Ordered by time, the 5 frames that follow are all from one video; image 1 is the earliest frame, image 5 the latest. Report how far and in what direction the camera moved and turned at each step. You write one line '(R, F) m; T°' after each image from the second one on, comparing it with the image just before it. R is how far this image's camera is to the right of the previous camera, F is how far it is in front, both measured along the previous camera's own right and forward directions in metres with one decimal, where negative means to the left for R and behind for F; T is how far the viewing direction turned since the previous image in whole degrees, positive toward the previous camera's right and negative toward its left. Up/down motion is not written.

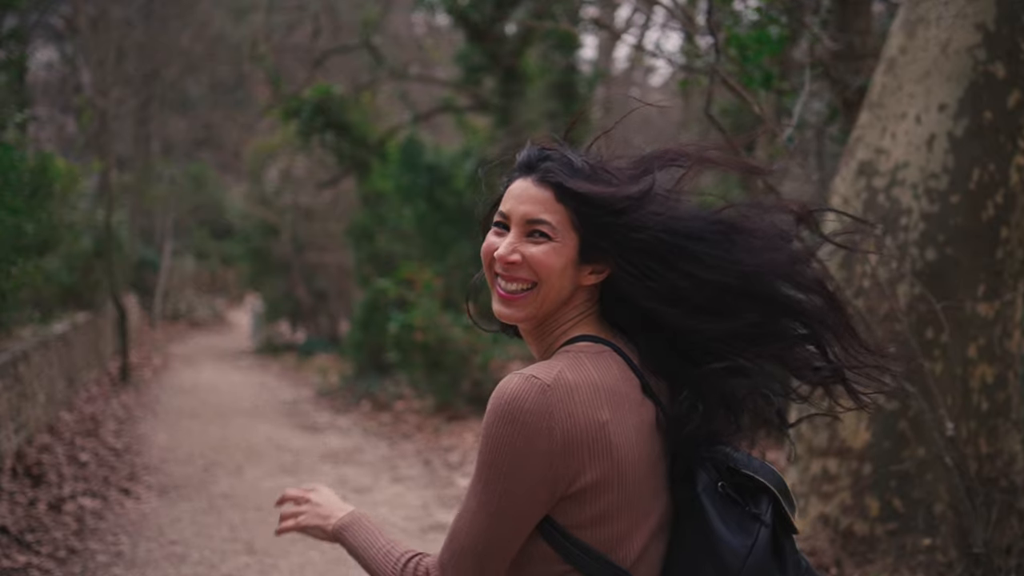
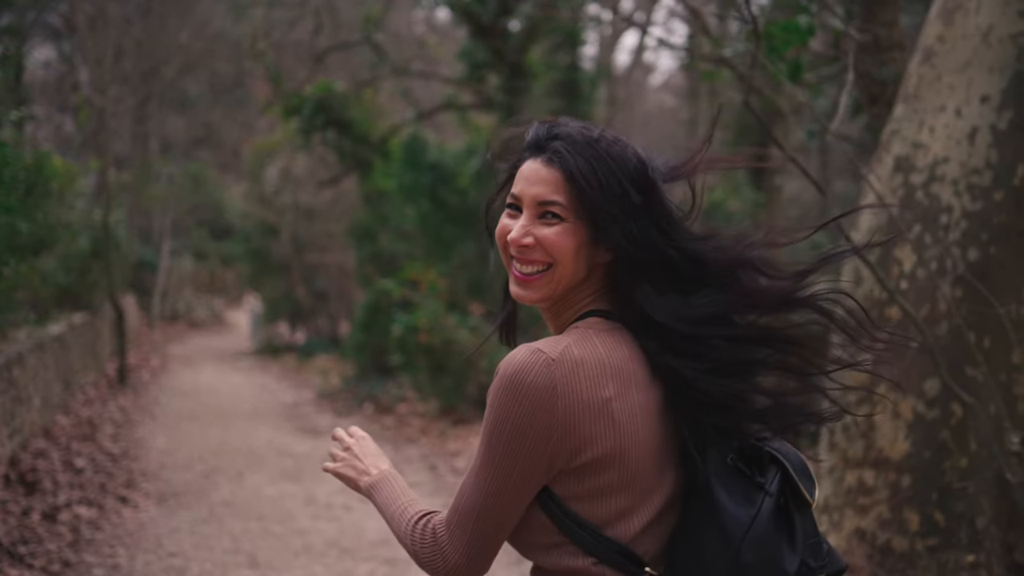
(-0.1, +0.3) m; 0°
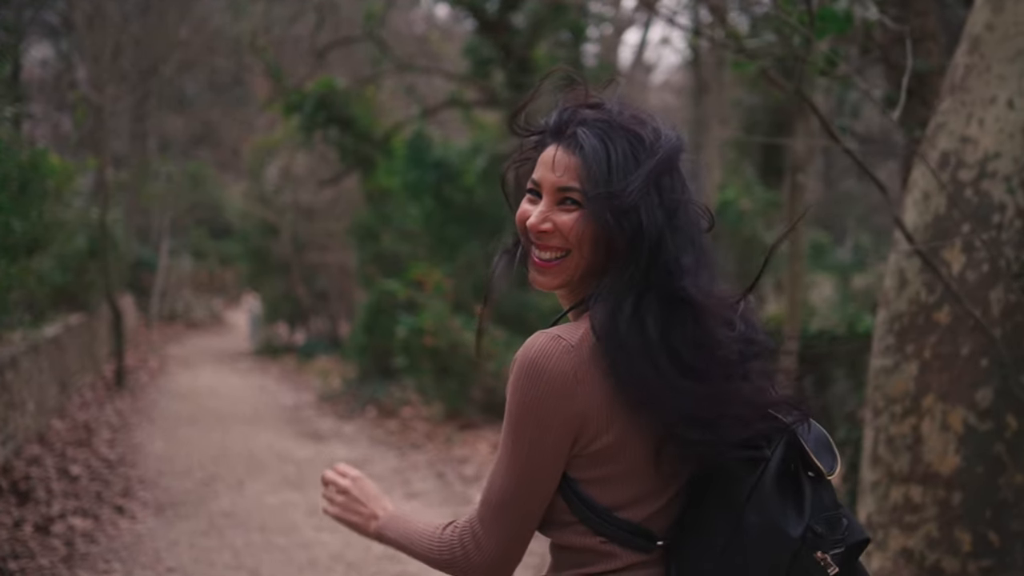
(-0.1, +0.3) m; 0°
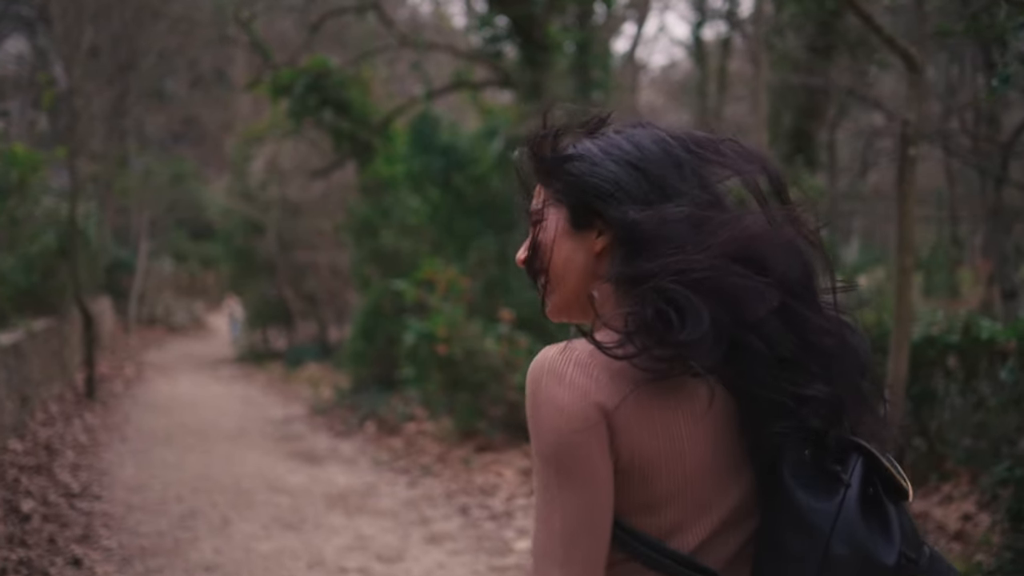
(-0.4, +1.4) m; +1°
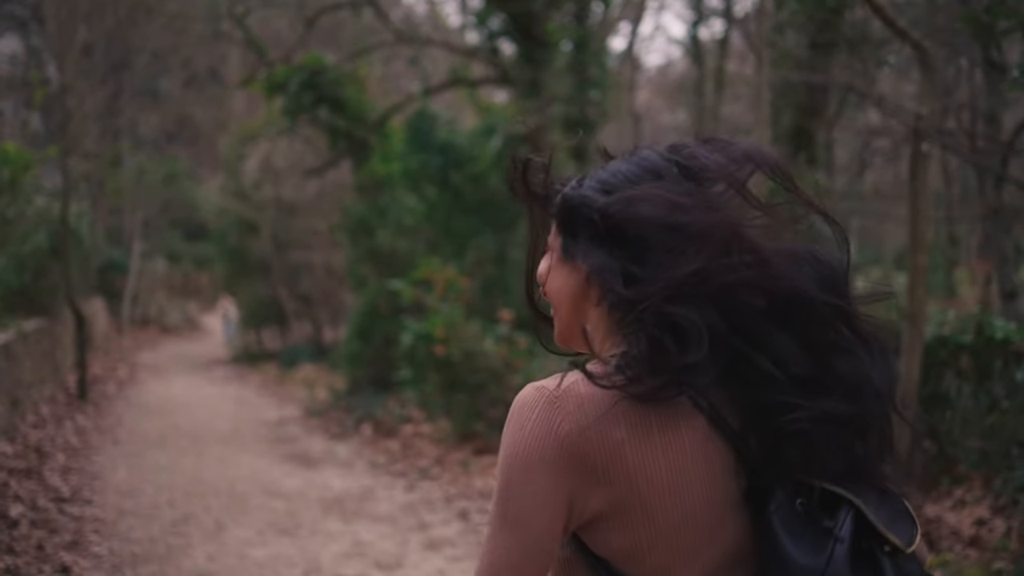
(0.0, +0.2) m; 0°
